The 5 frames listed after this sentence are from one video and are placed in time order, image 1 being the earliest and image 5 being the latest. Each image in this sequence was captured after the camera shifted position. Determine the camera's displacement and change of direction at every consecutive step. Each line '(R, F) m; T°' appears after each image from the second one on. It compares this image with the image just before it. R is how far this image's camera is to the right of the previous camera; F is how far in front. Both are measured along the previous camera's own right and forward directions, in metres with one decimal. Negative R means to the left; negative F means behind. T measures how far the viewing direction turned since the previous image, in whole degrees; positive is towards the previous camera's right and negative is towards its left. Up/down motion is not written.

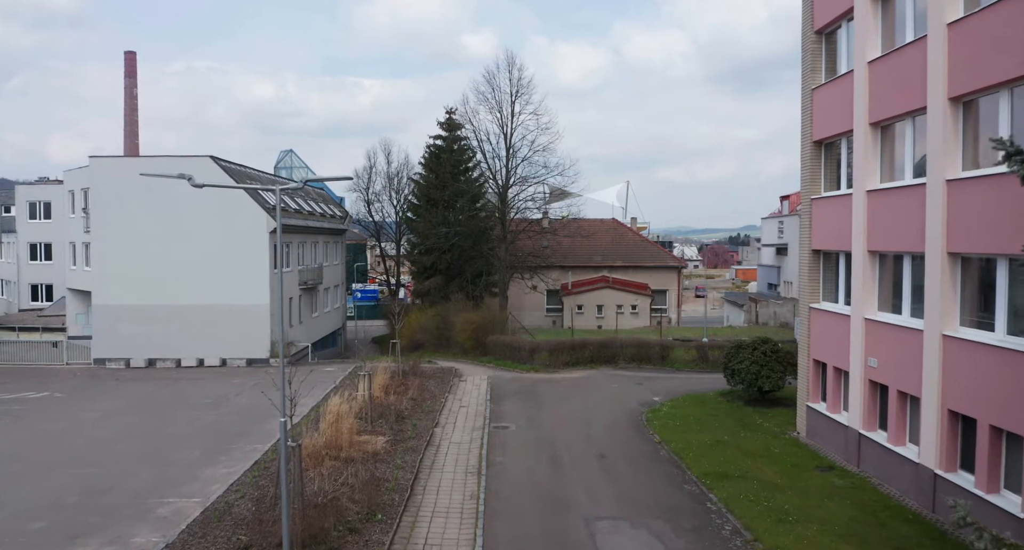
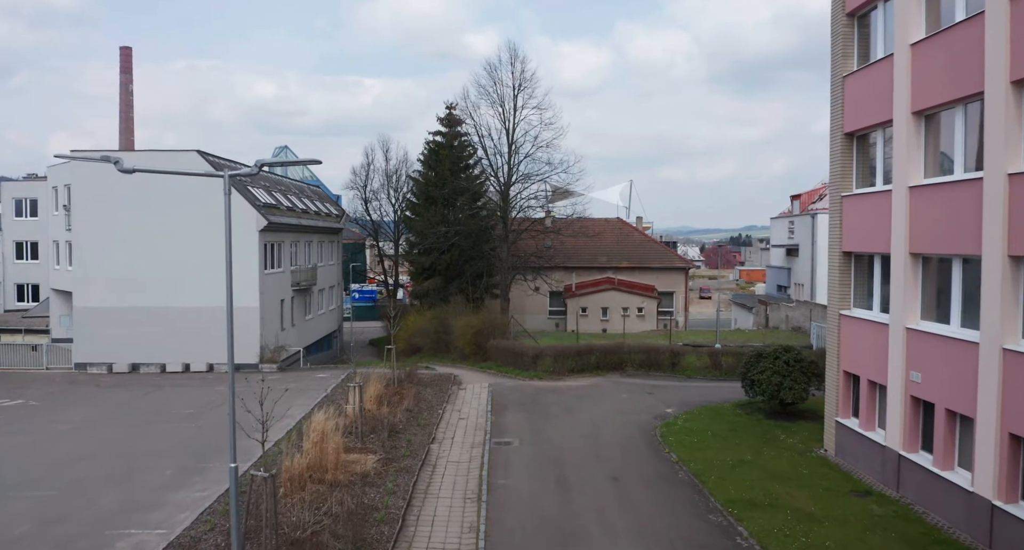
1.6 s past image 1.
(-0.1, +1.2) m; 0°
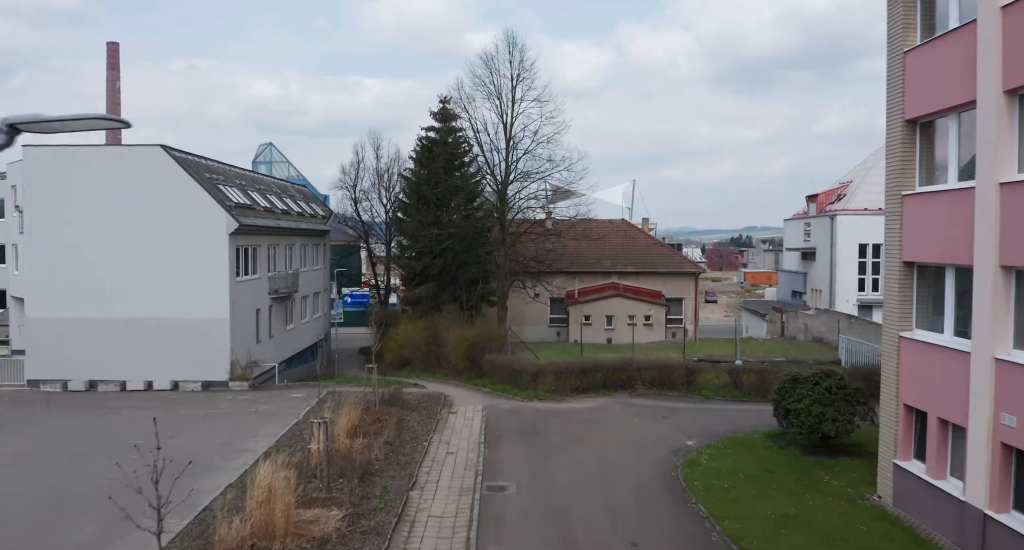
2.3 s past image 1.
(+0.1, +2.1) m; 0°
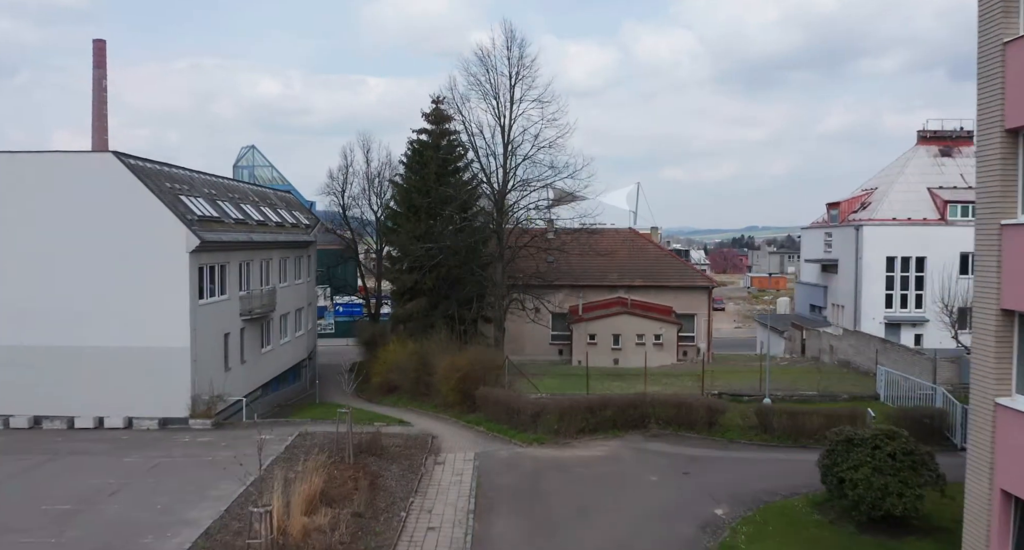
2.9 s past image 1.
(+0.1, +2.3) m; 0°
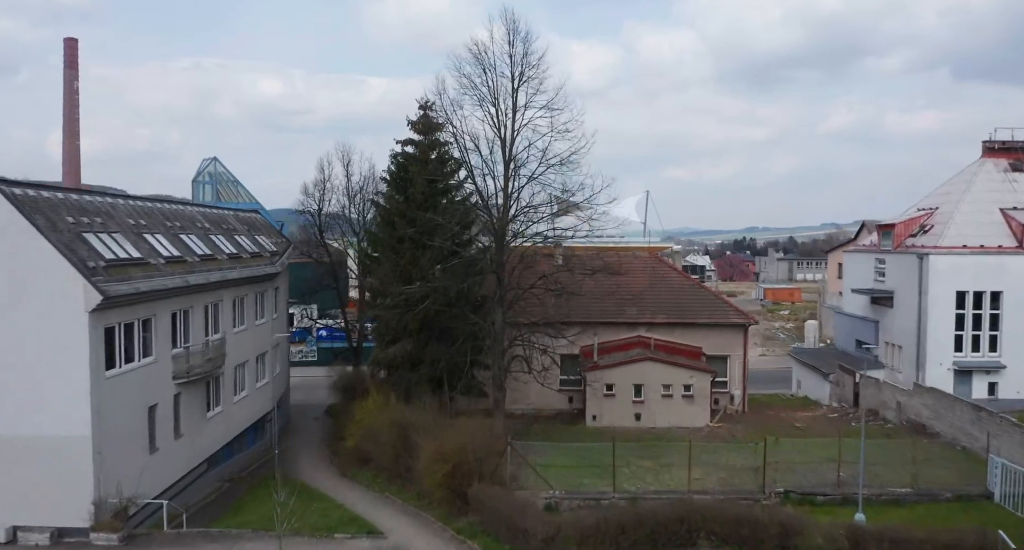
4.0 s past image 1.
(-0.1, +4.3) m; 0°
